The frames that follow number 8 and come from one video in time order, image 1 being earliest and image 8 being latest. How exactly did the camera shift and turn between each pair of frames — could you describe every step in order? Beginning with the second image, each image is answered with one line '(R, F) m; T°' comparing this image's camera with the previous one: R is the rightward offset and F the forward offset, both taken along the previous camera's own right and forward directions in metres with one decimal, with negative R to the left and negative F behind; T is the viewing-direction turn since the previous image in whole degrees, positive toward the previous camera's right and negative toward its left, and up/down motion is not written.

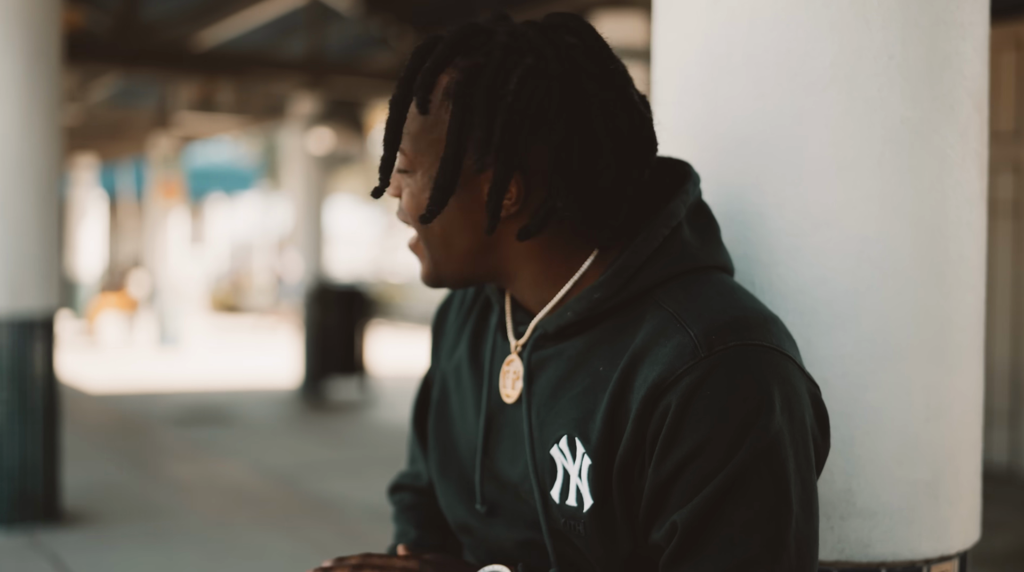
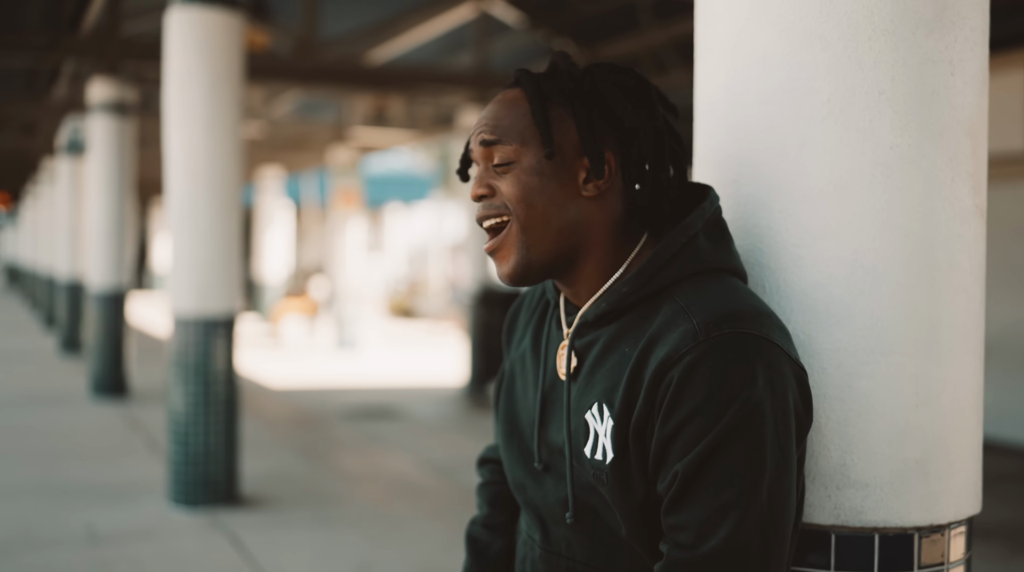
(+0.2, -0.3) m; -10°
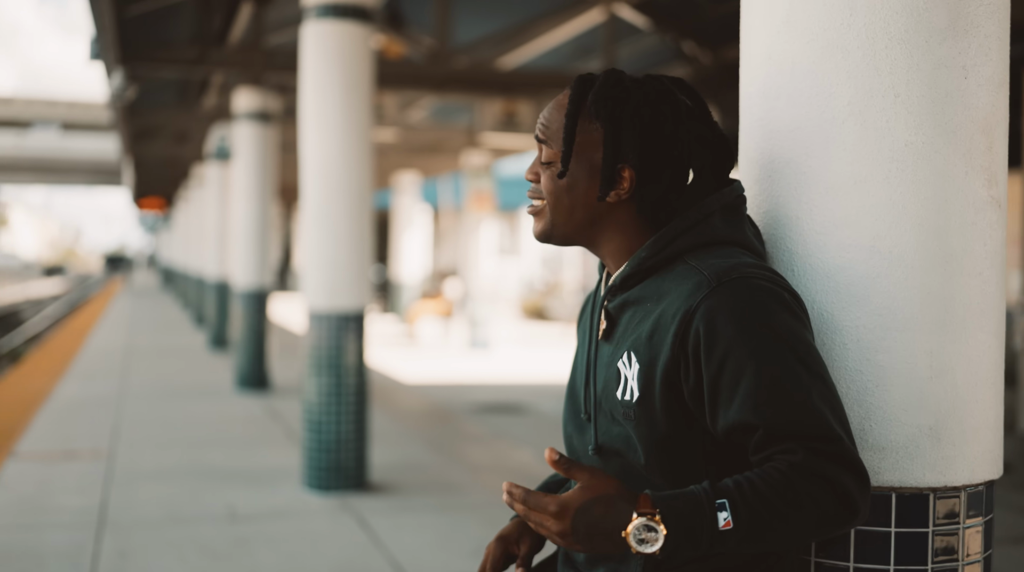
(+0.1, -0.2) m; -8°
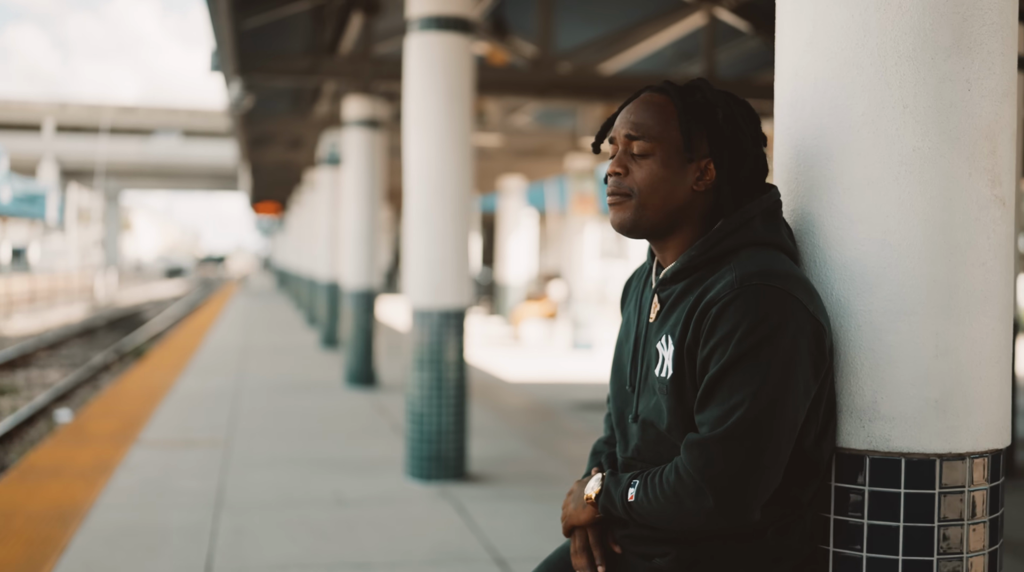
(+0.1, -0.3) m; -7°
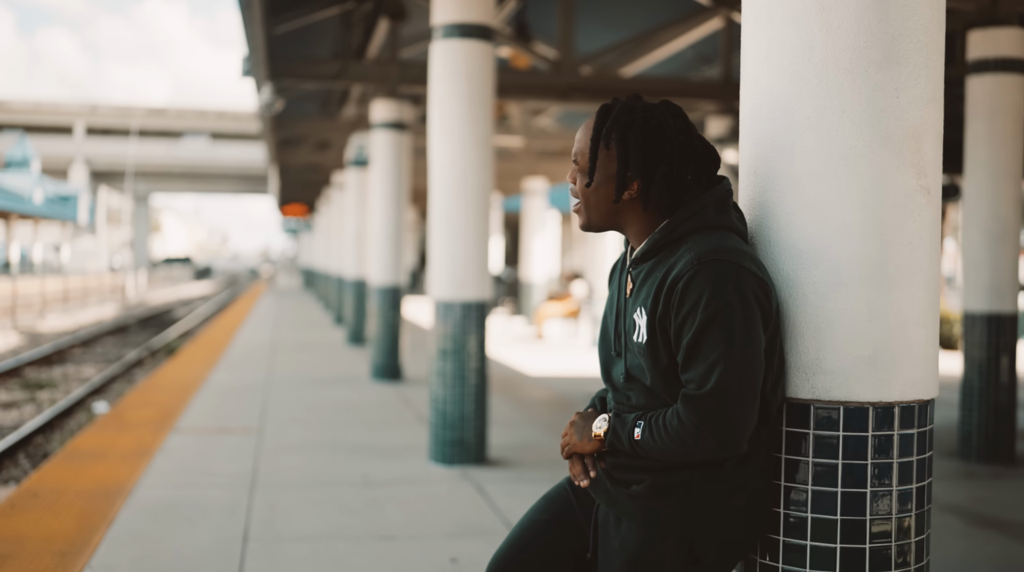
(+0.1, -0.4) m; -2°
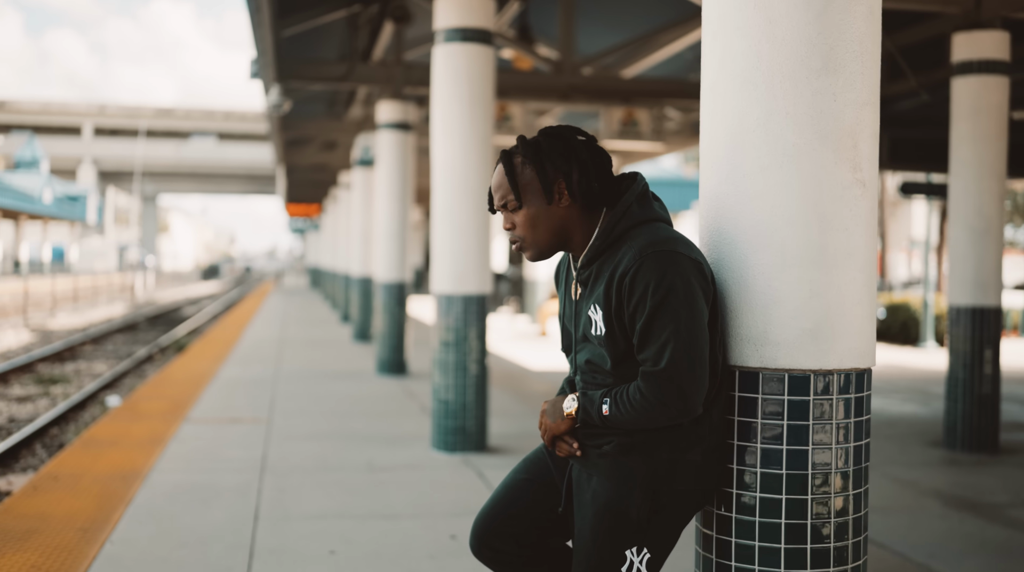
(+0.1, -0.3) m; 0°
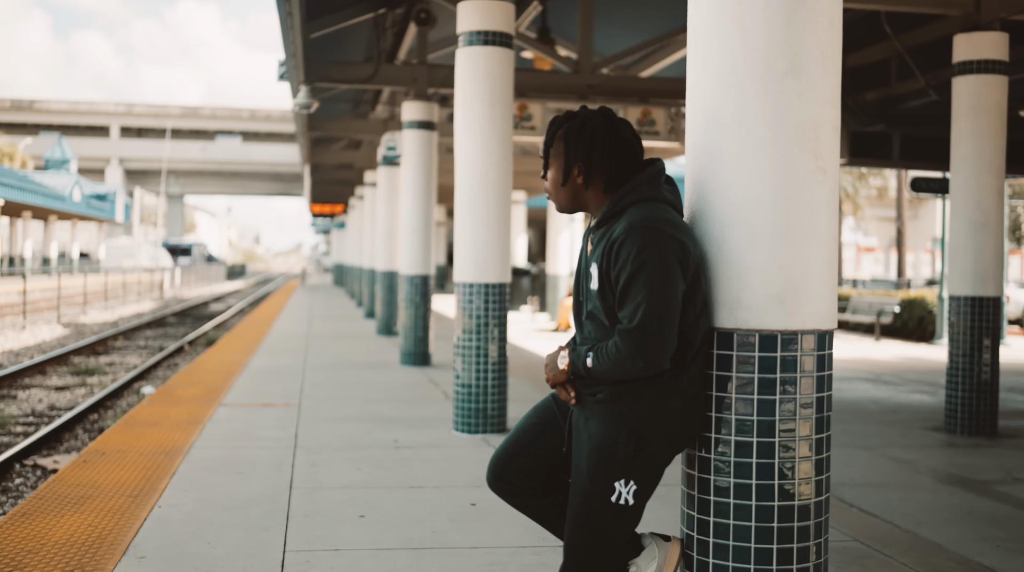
(0.0, -0.4) m; -1°
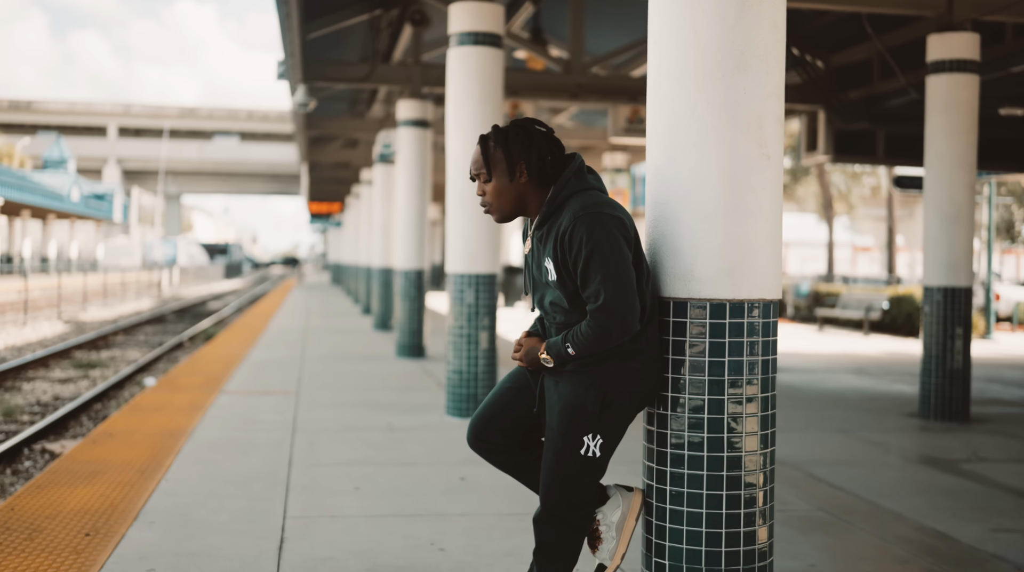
(+0.1, -0.3) m; 0°
